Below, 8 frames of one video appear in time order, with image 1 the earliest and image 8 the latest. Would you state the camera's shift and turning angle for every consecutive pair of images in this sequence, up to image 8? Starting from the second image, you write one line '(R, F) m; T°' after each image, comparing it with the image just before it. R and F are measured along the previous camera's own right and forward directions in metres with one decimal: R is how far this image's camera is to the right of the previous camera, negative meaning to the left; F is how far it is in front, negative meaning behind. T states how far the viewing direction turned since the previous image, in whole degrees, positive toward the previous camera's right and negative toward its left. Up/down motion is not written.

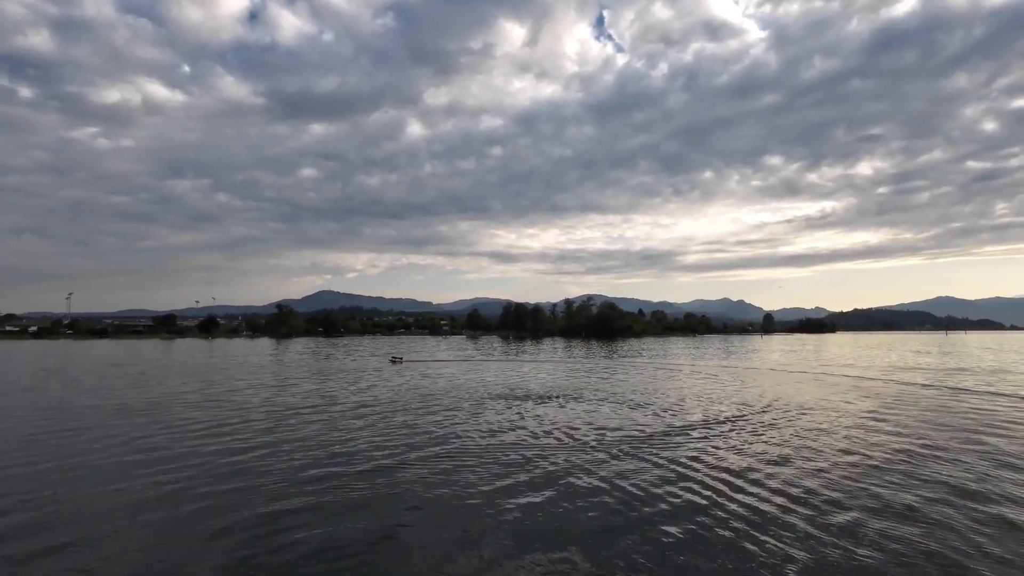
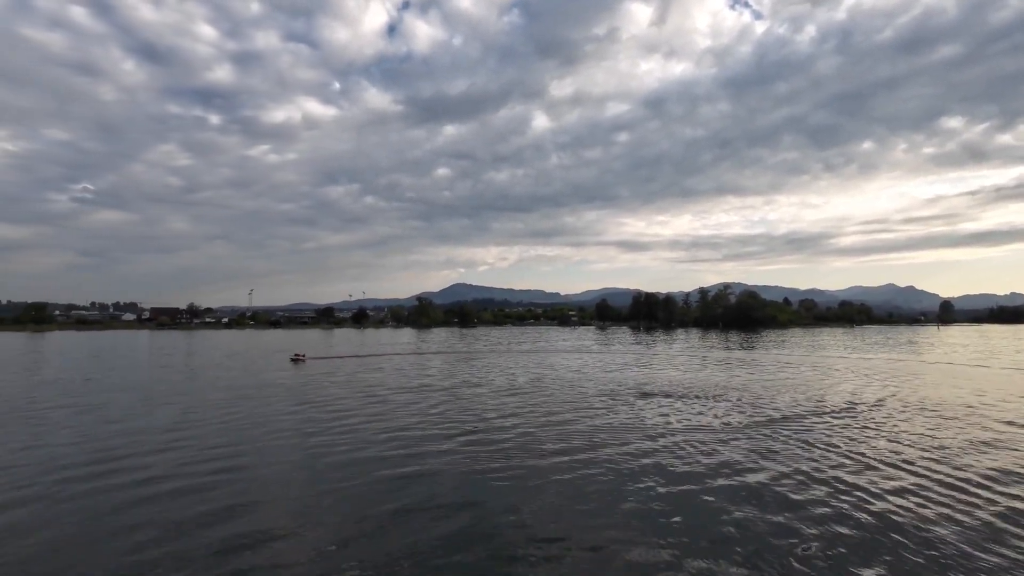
(+0.5, -0.3) m; -14°
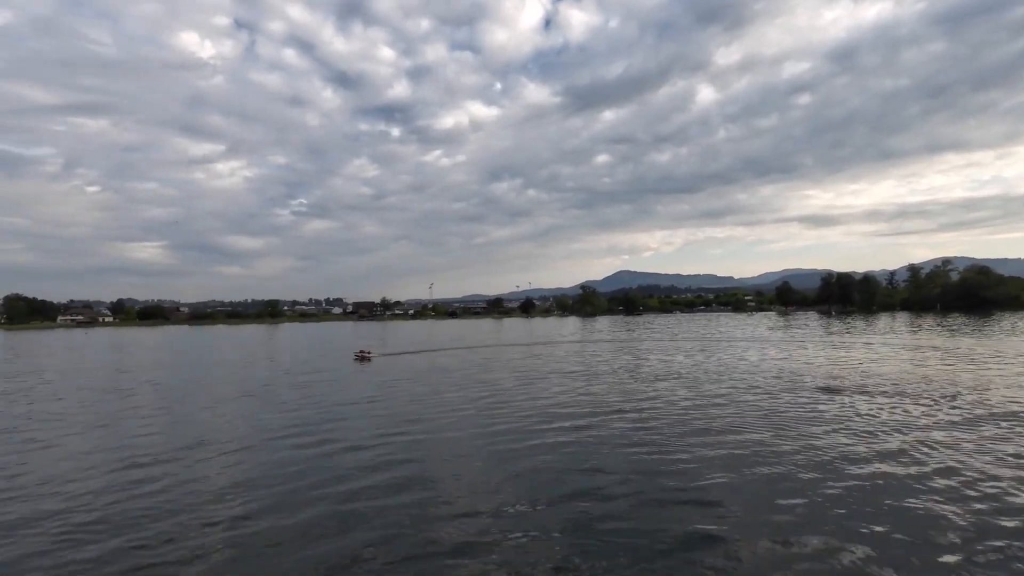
(+1.2, -0.6) m; -17°
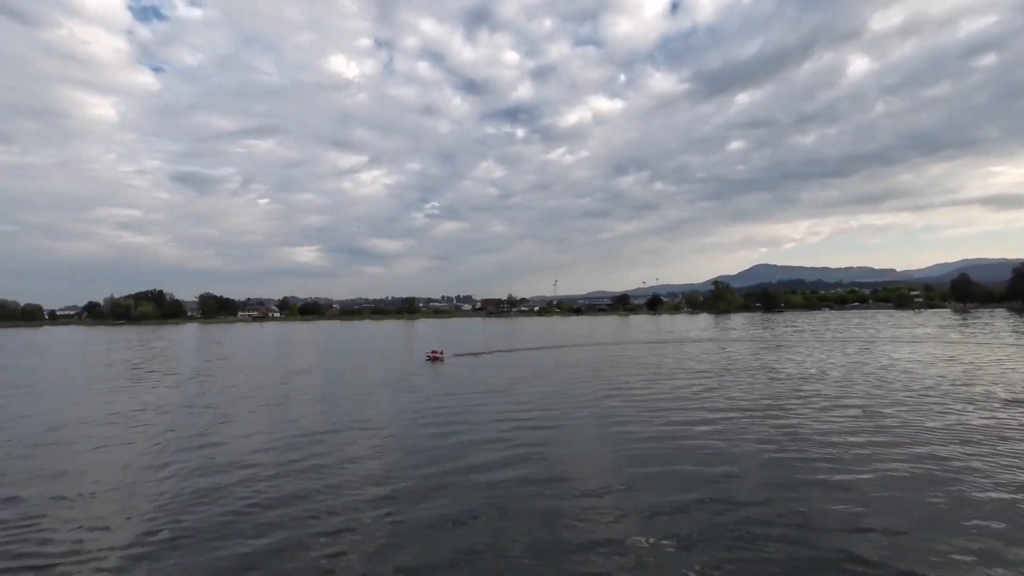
(+0.2, -0.8) m; -13°
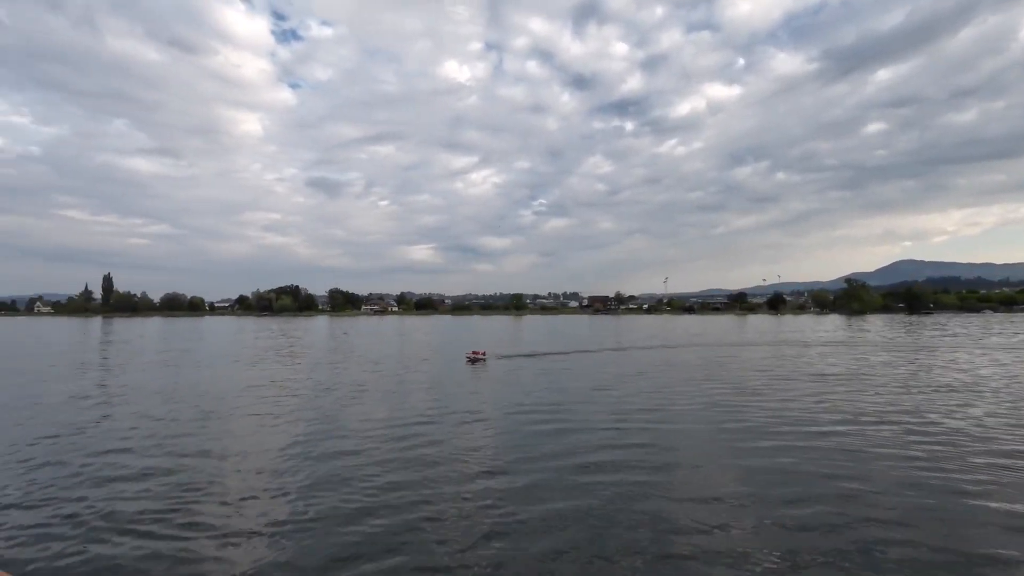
(+0.1, -0.6) m; -11°
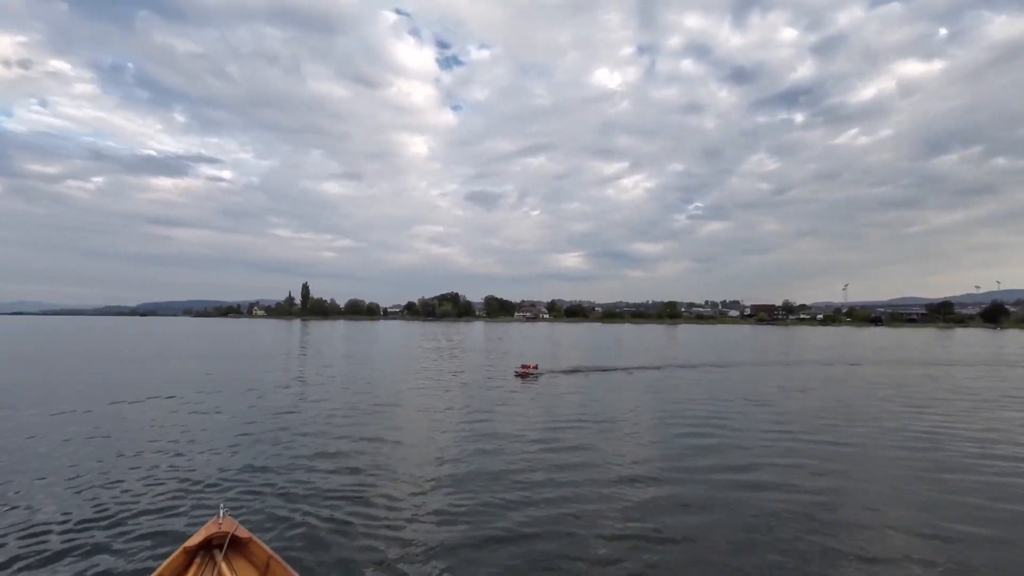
(+0.2, -1.0) m; -16°
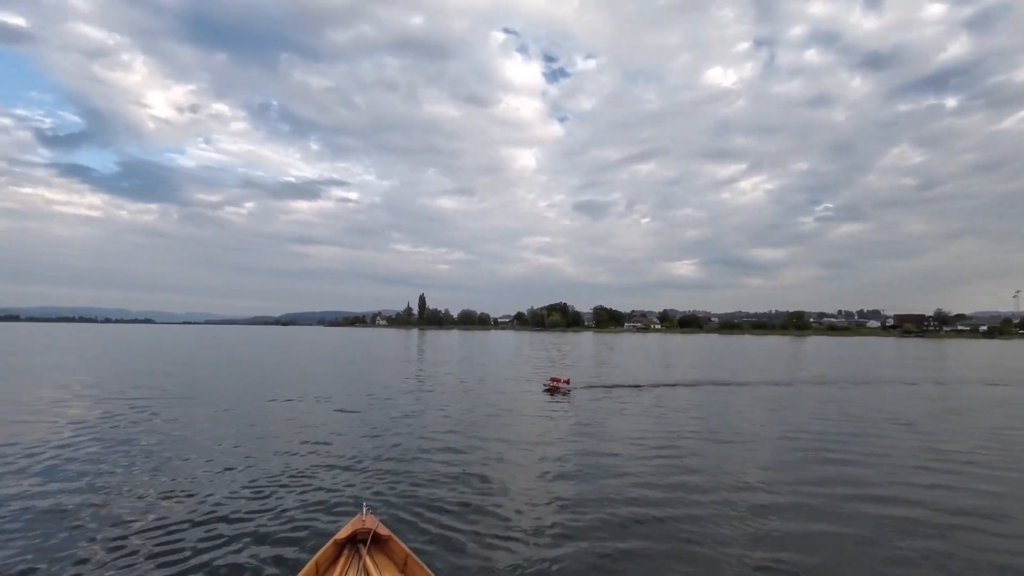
(-0.1, -0.6) m; -11°
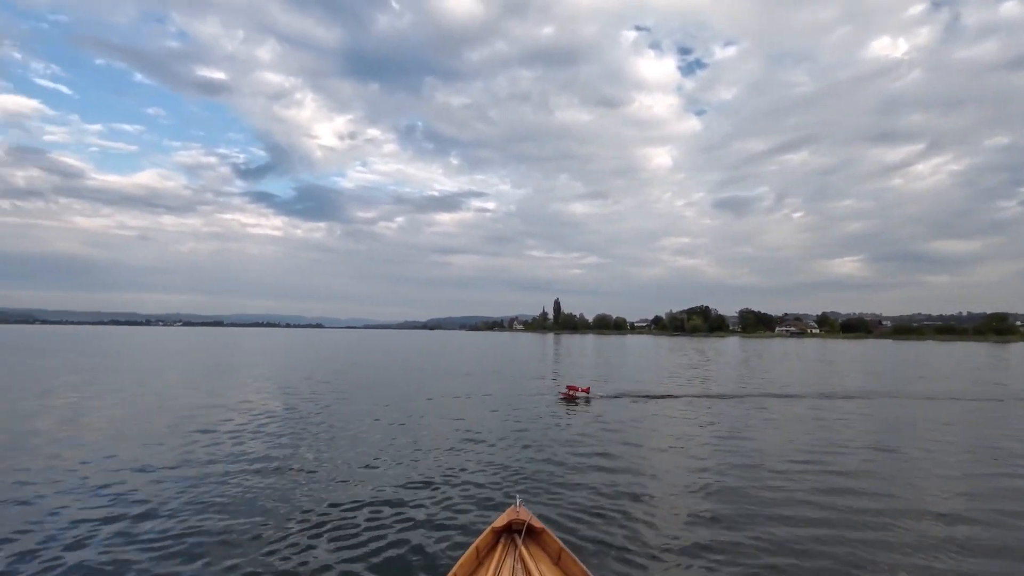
(-0.2, -0.8) m; -14°
